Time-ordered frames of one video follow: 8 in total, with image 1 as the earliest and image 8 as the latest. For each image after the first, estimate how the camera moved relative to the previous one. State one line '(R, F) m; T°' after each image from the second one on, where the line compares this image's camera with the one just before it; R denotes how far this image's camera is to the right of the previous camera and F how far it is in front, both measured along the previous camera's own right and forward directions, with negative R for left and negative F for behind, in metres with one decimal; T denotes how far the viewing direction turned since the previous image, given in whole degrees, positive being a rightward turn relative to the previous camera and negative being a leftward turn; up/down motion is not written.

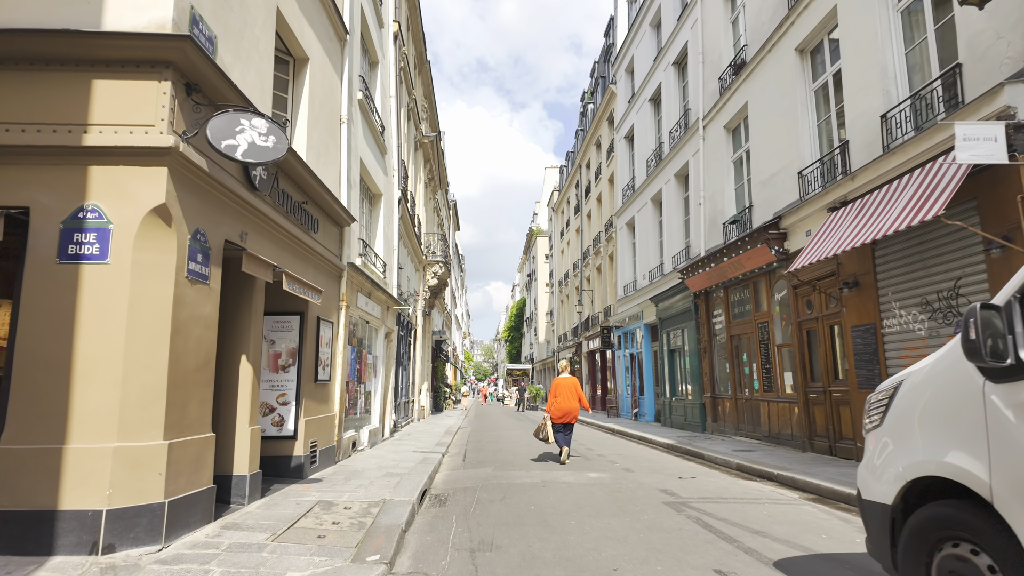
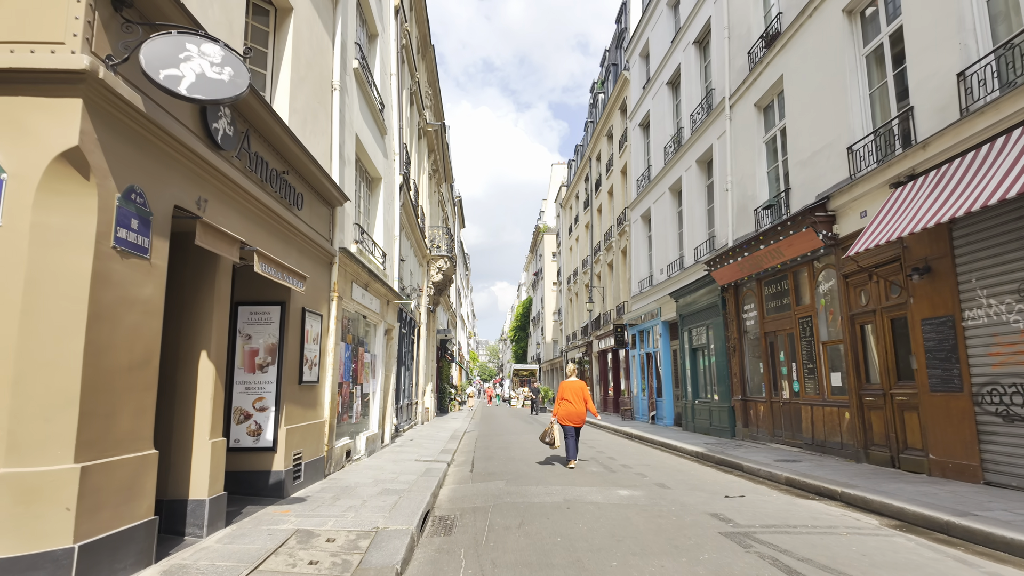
(-0.1, +1.2) m; 0°
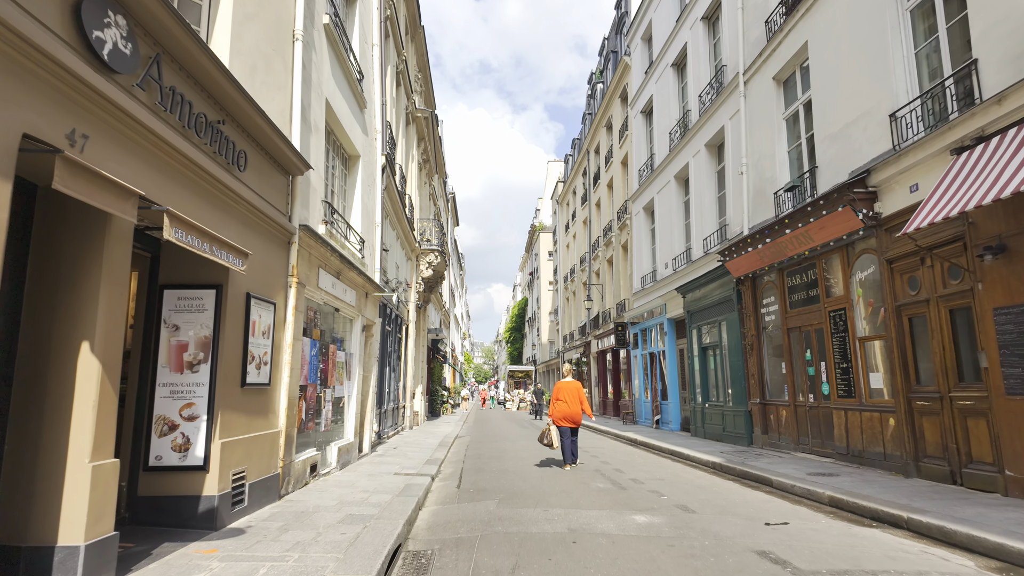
(0.0, +1.3) m; 0°
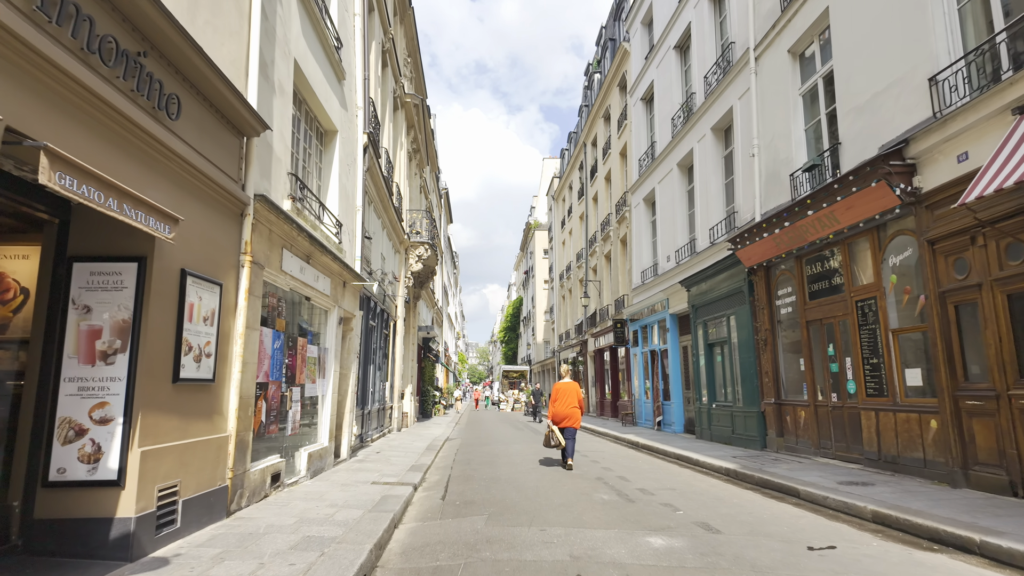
(0.0, +1.0) m; 0°
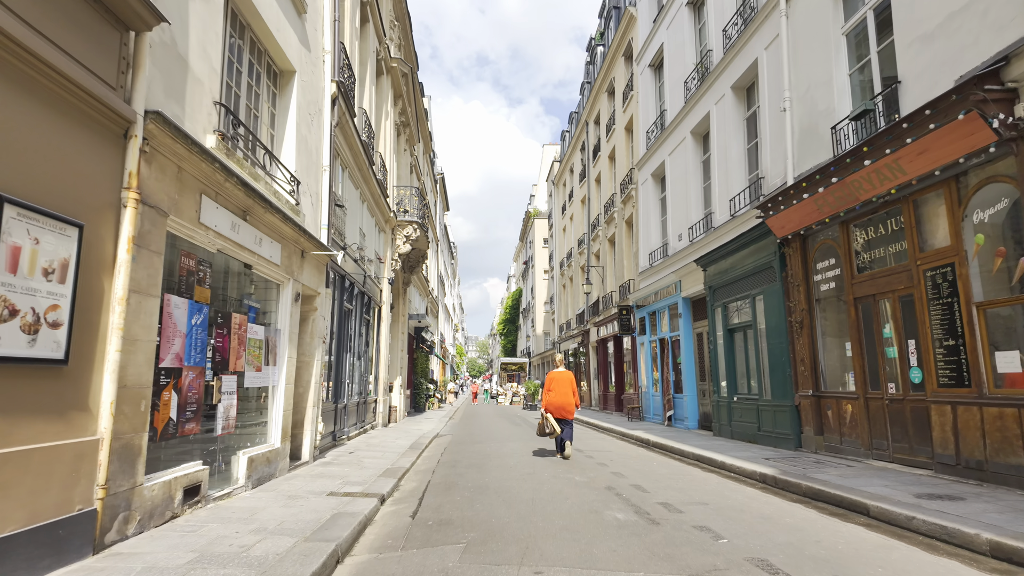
(+0.1, +1.7) m; 0°
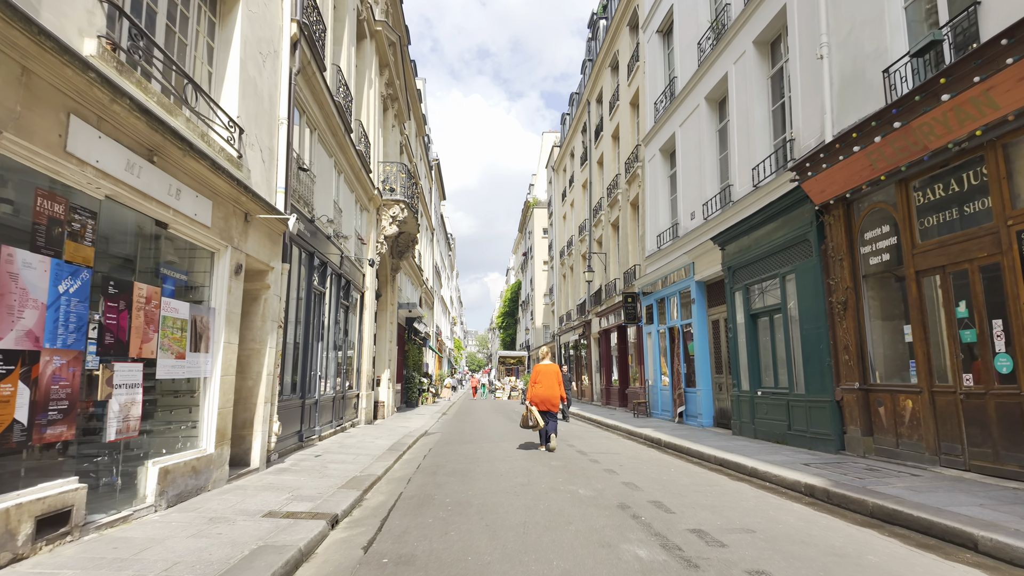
(+0.1, +1.5) m; 0°
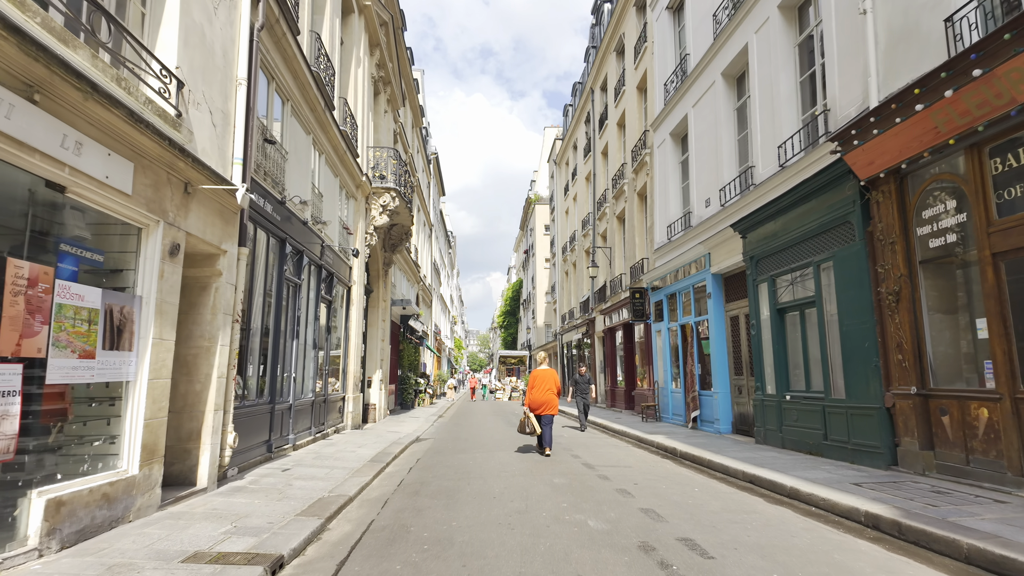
(+0.1, +1.2) m; 0°
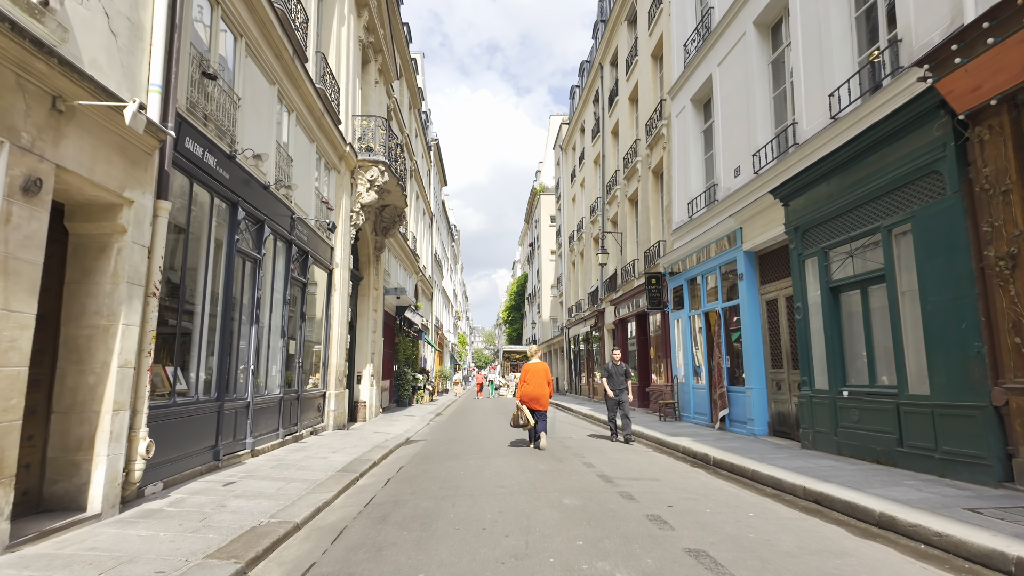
(+0.1, +1.6) m; -1°
